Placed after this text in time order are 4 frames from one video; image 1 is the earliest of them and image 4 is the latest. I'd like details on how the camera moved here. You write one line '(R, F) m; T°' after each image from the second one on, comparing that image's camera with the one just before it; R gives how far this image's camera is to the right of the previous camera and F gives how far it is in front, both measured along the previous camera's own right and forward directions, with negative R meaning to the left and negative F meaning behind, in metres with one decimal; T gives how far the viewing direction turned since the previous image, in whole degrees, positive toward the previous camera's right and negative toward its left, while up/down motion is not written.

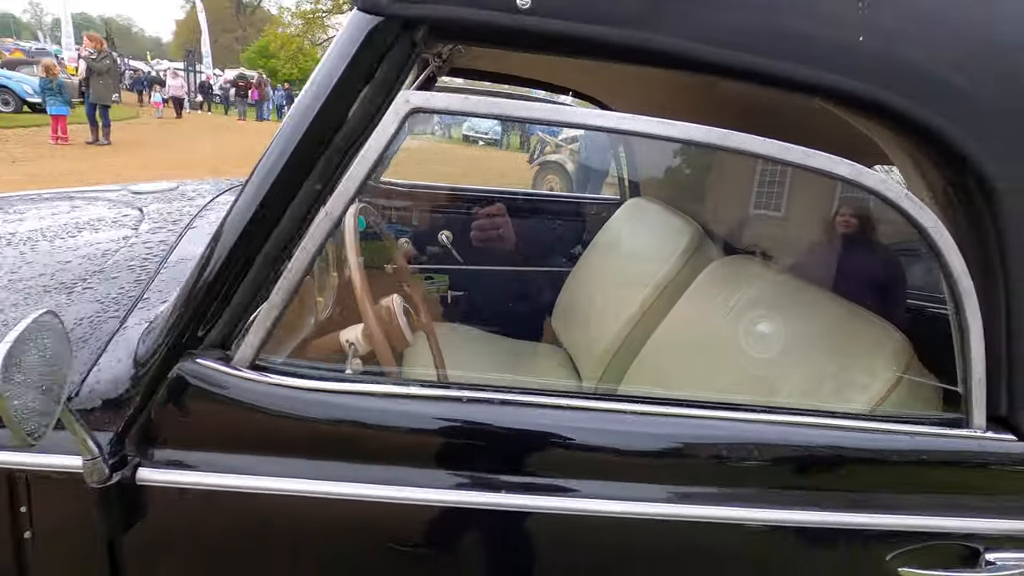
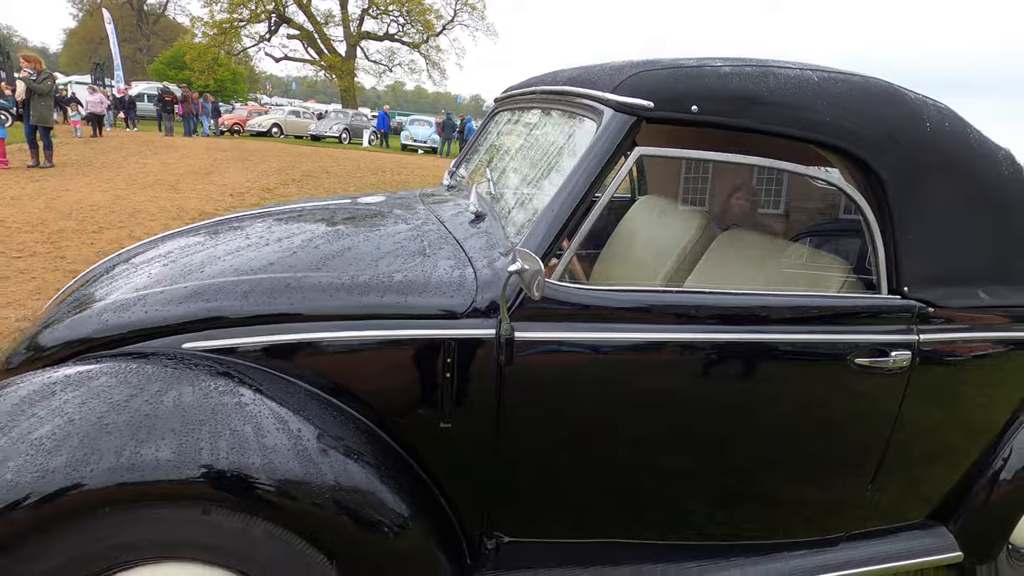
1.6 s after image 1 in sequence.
(-0.6, -0.7) m; +7°
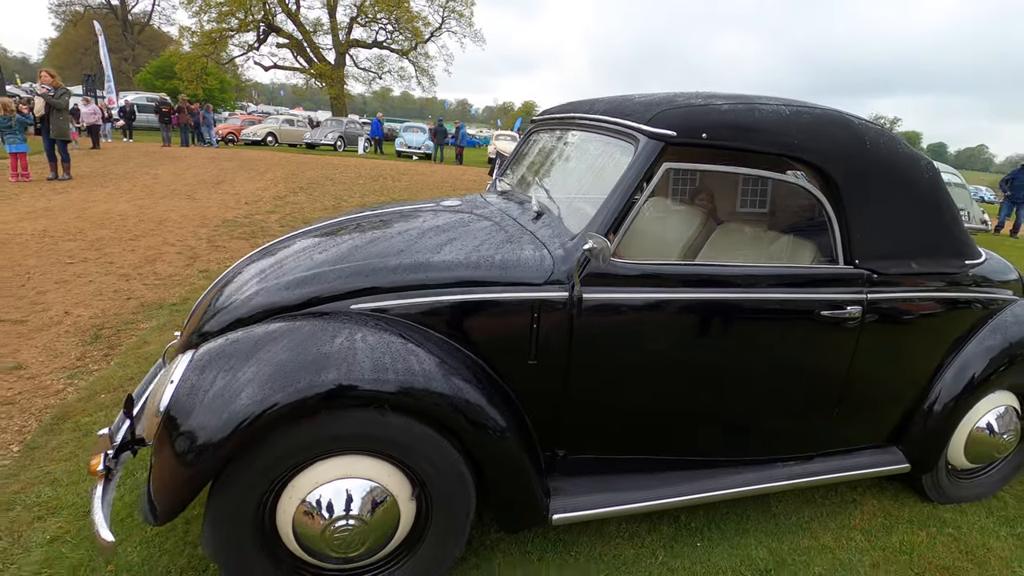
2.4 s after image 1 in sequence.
(-0.3, -0.6) m; +1°
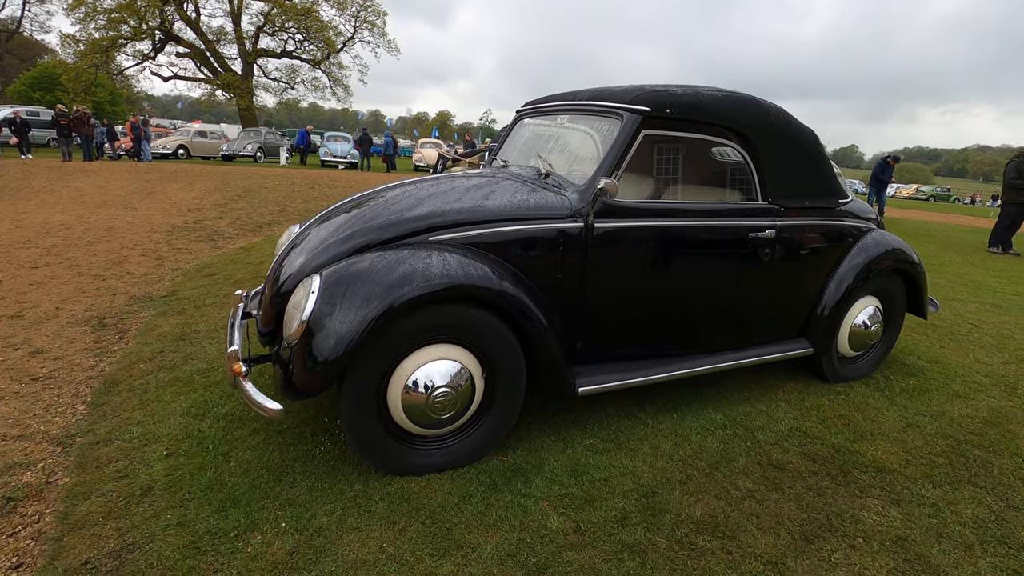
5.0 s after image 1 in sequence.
(-0.6, -0.7) m; +8°
